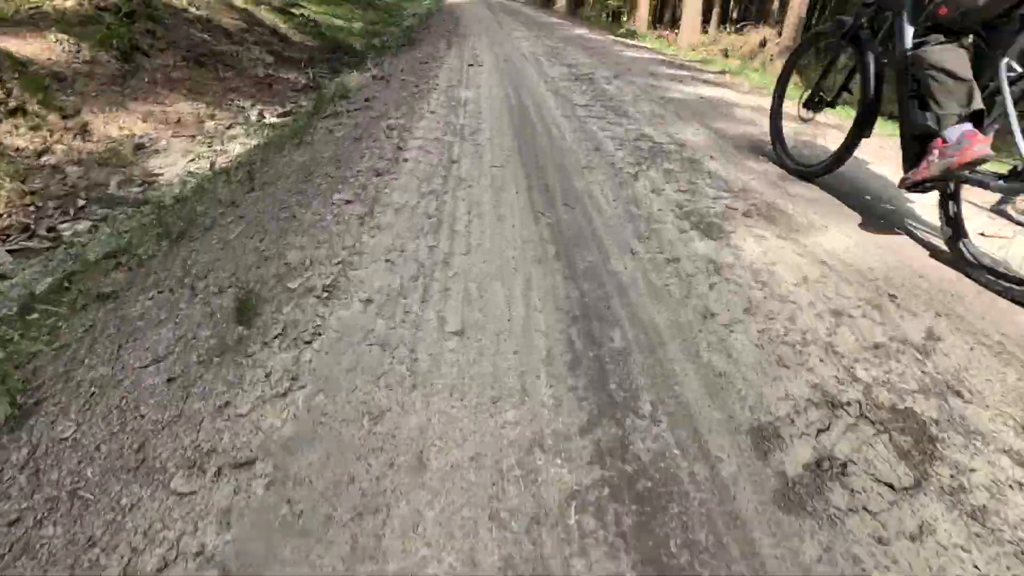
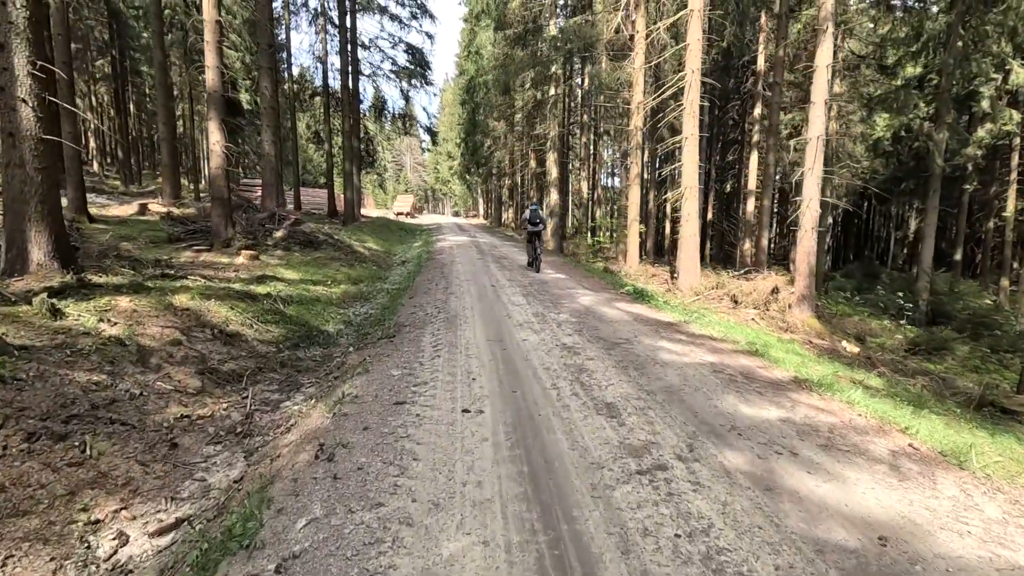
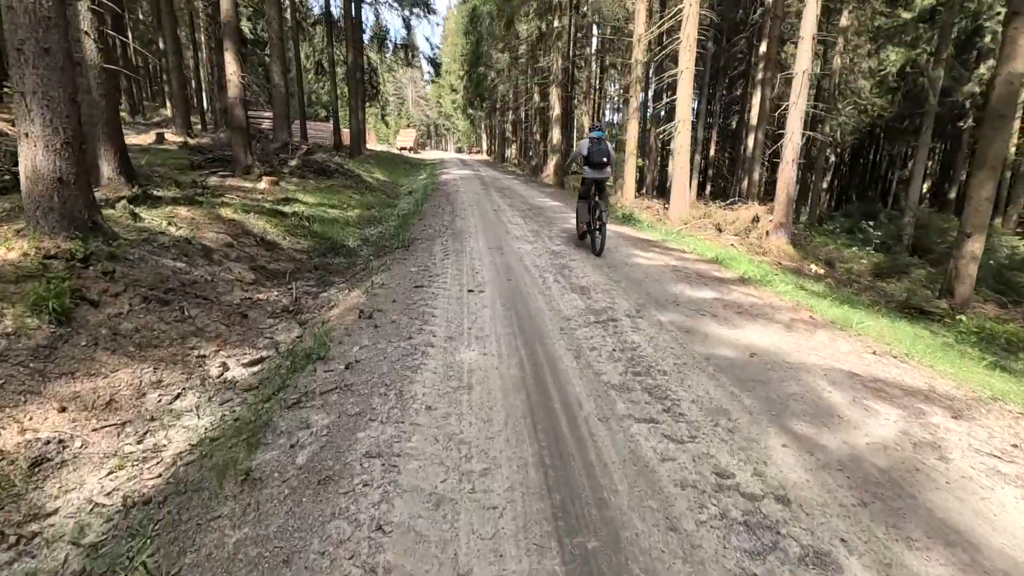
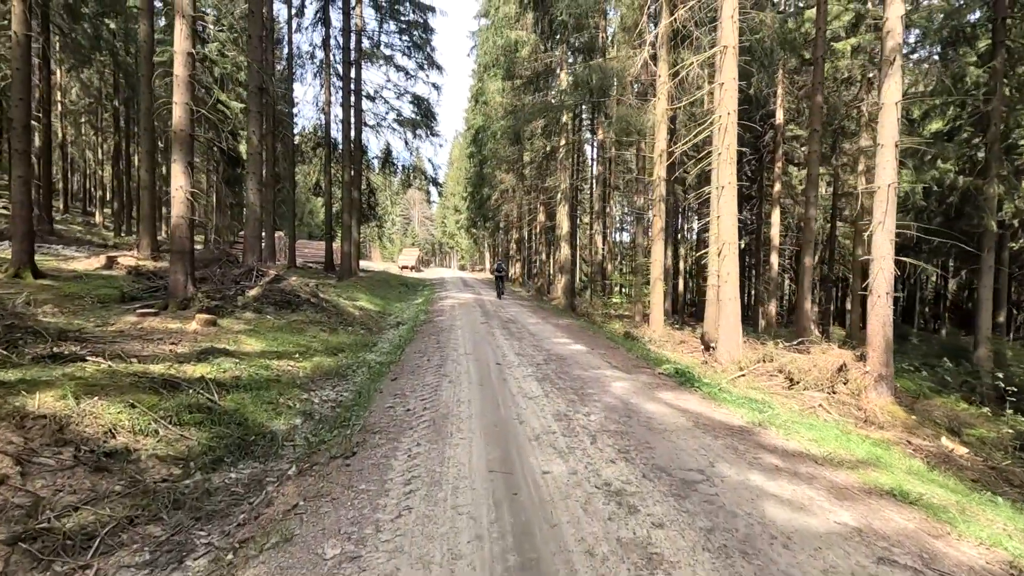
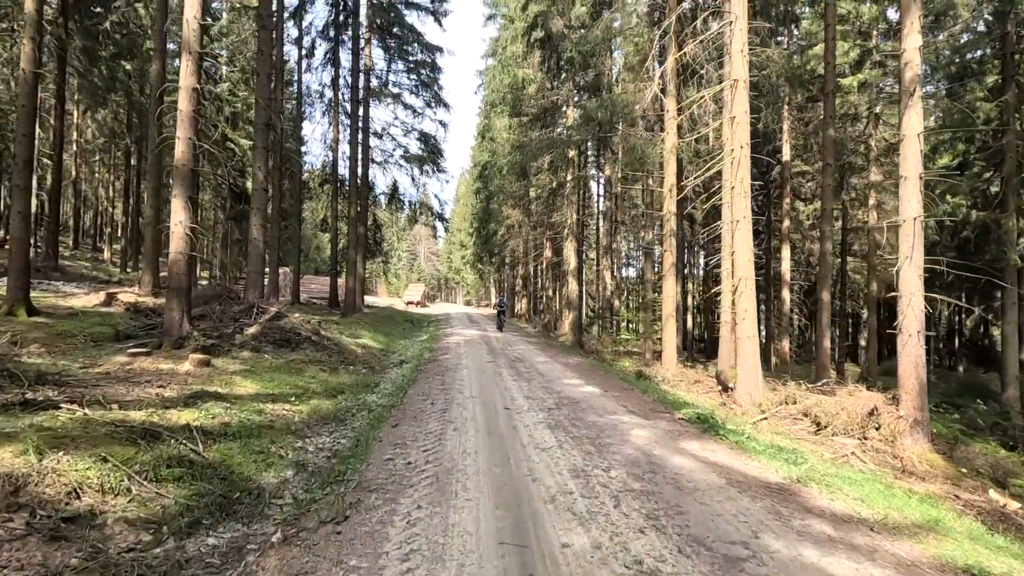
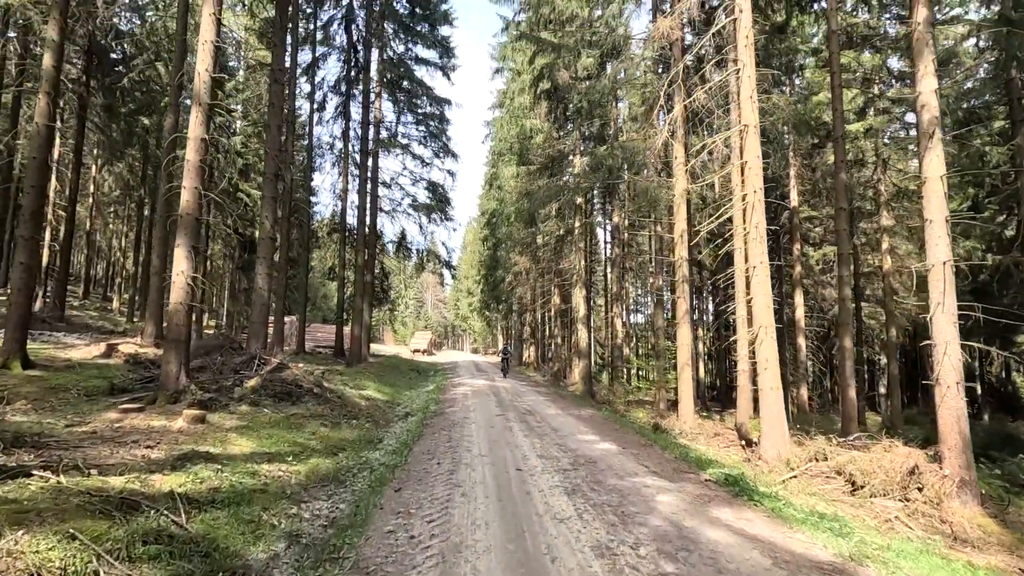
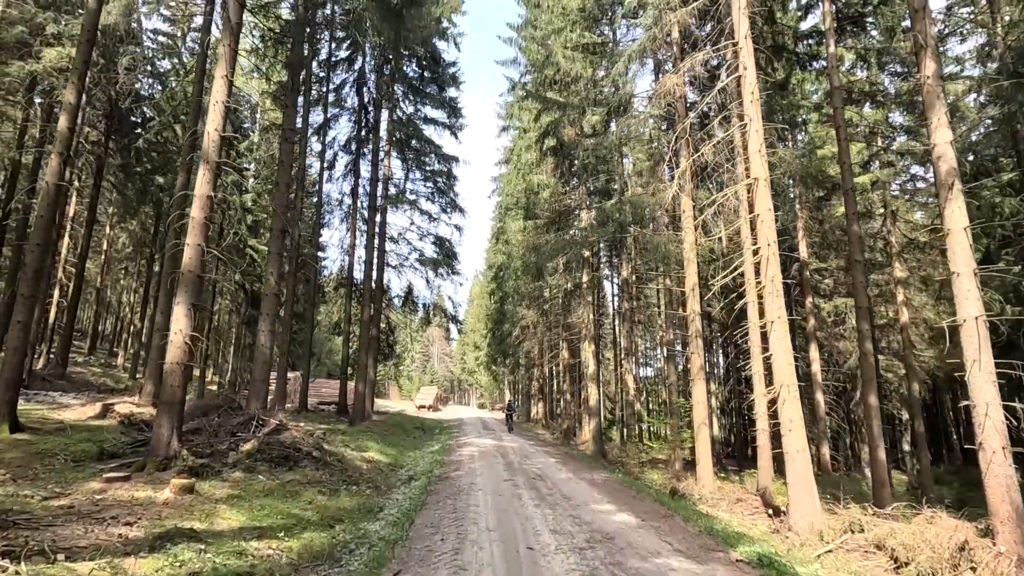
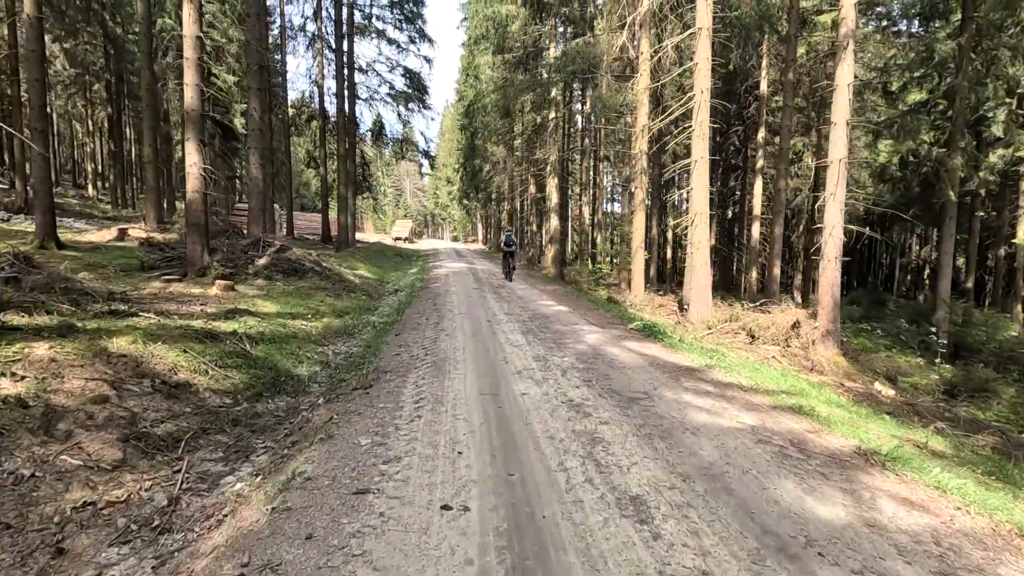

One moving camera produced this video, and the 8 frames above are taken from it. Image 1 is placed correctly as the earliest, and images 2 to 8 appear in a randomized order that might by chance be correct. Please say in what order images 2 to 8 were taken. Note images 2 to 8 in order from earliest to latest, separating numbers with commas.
3, 2, 8, 4, 5, 6, 7
